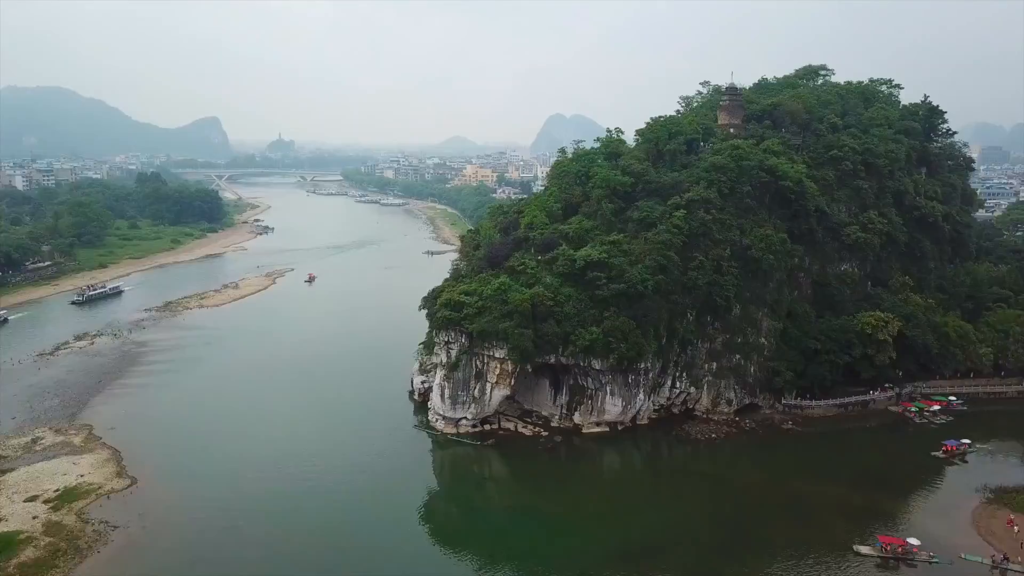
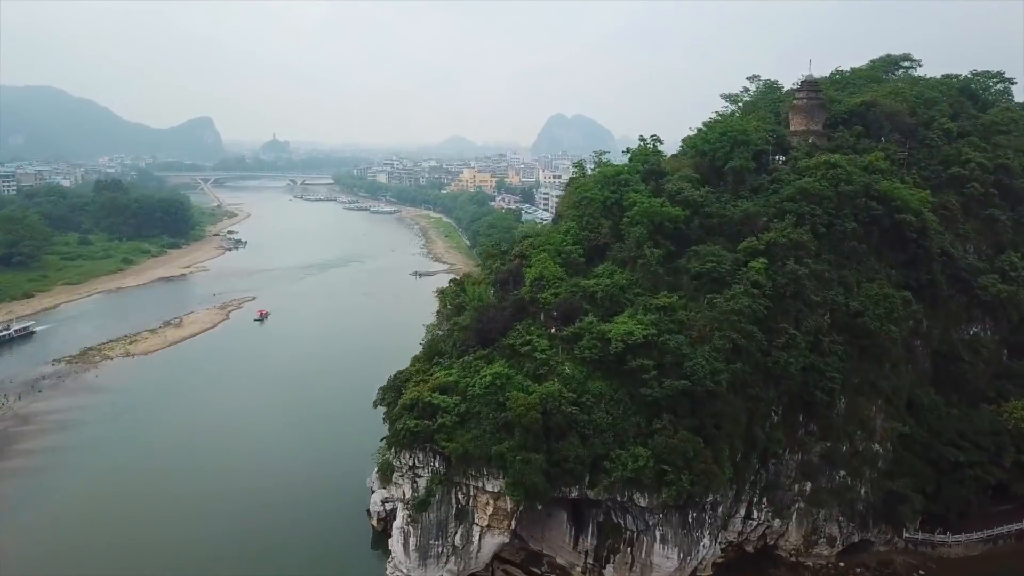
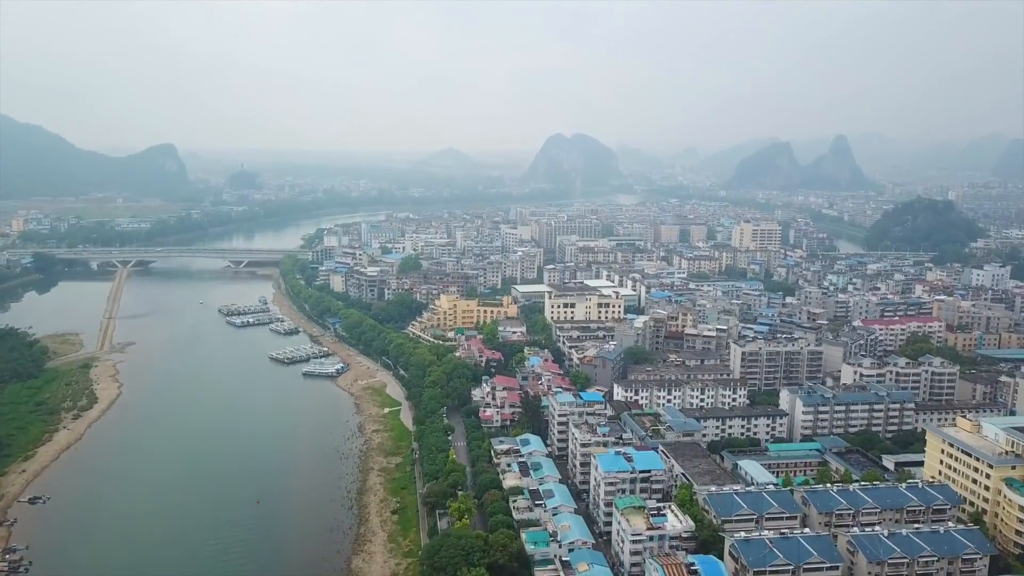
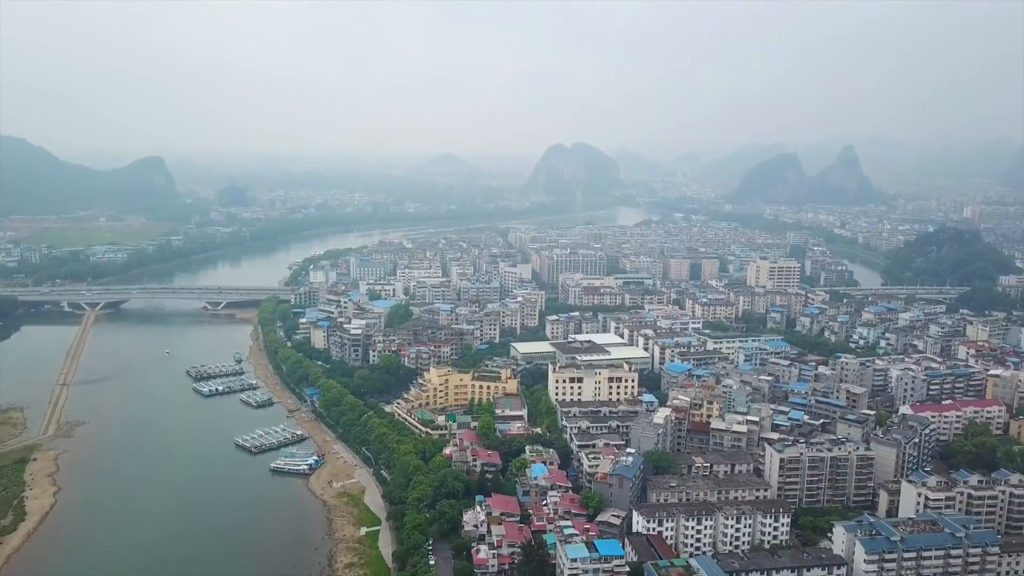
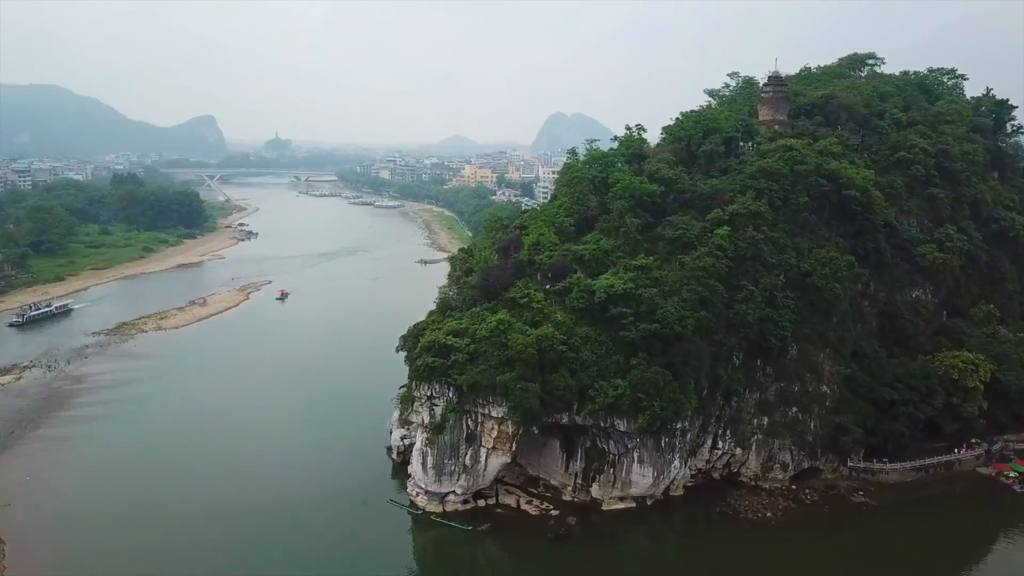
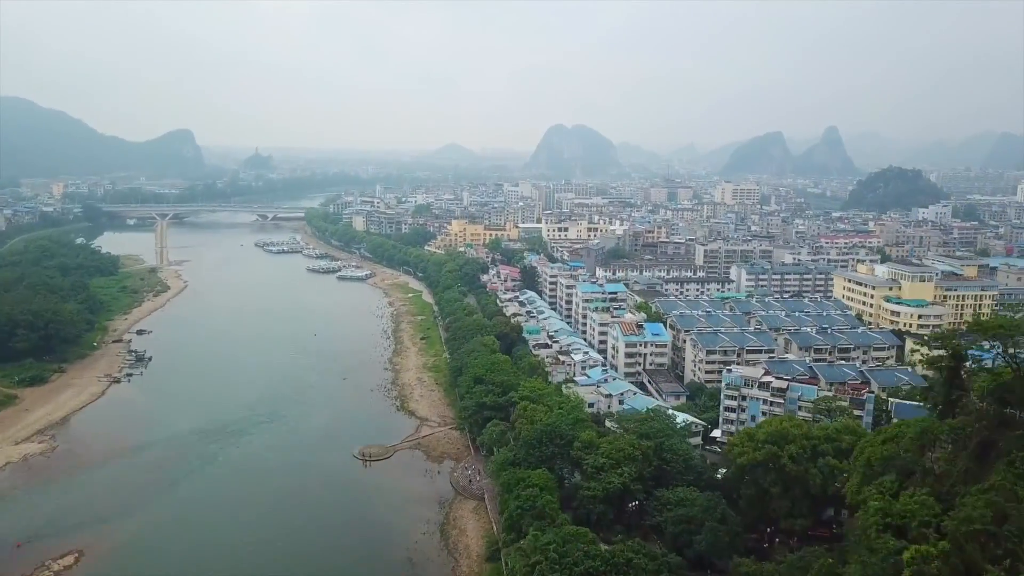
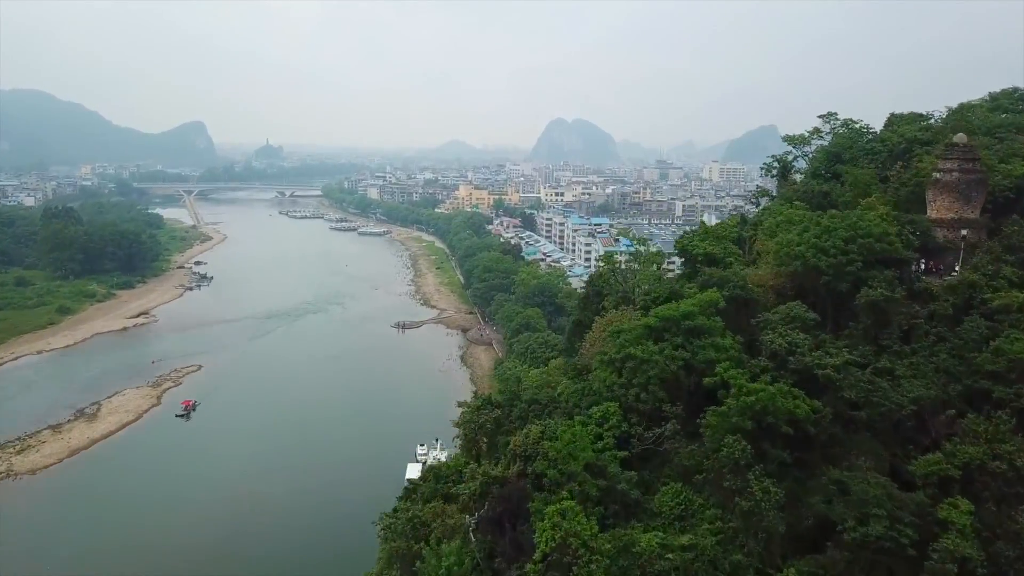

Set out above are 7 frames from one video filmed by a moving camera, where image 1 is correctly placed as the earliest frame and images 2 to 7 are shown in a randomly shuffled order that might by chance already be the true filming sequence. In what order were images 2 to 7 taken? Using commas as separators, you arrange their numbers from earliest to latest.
5, 2, 7, 6, 3, 4
